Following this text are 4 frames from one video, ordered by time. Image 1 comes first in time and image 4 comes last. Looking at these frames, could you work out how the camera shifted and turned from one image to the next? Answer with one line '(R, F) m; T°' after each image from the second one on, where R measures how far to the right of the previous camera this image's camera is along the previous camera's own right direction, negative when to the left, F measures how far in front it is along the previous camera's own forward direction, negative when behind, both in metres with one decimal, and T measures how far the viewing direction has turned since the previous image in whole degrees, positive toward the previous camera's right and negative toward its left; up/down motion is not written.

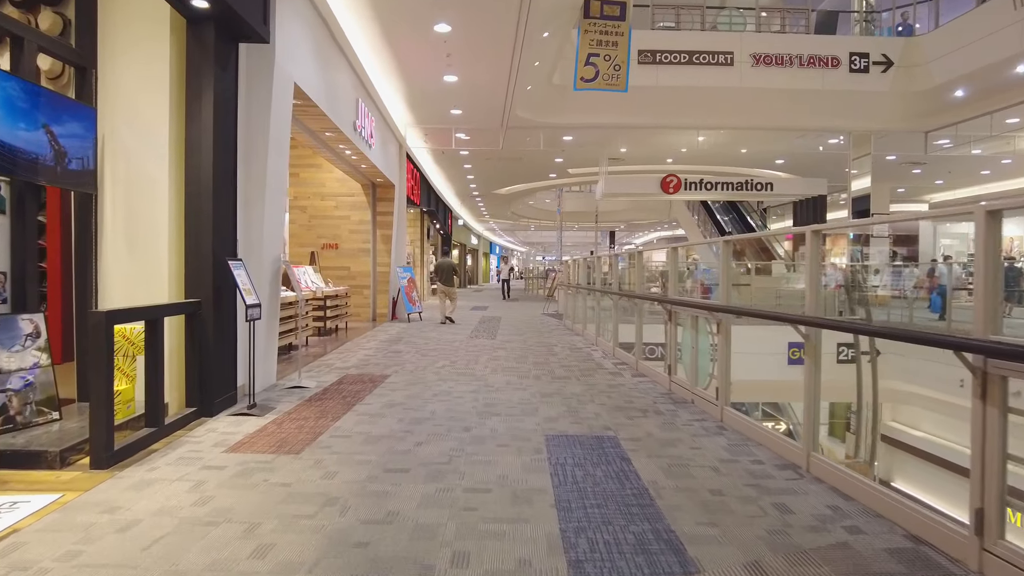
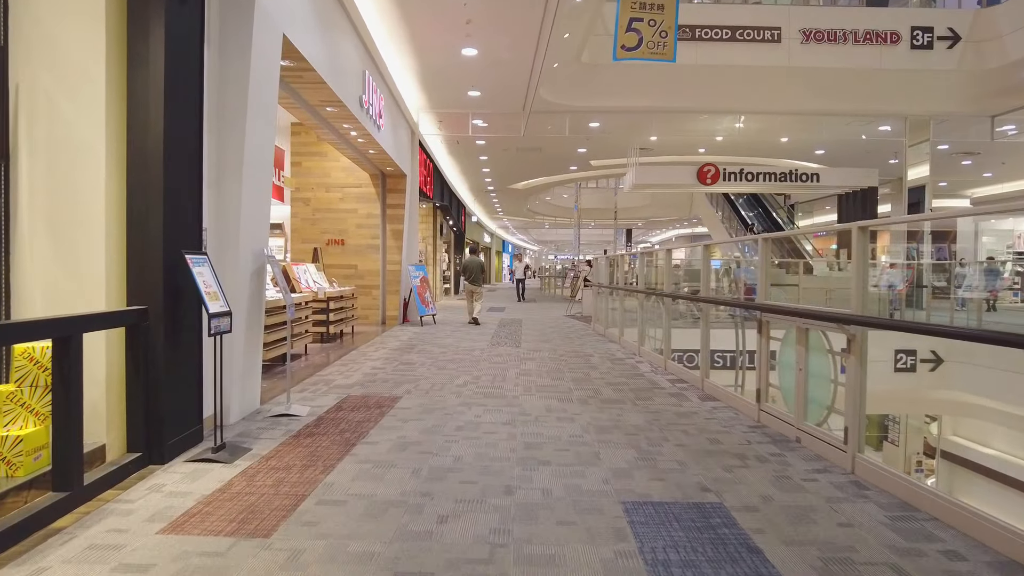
(-0.2, +1.0) m; -1°
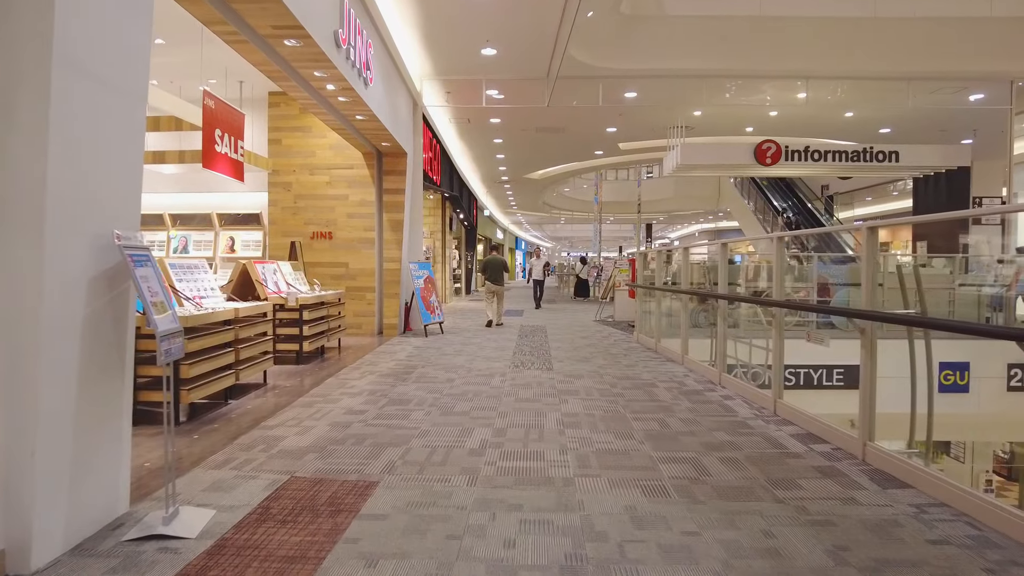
(-0.2, +1.8) m; -1°
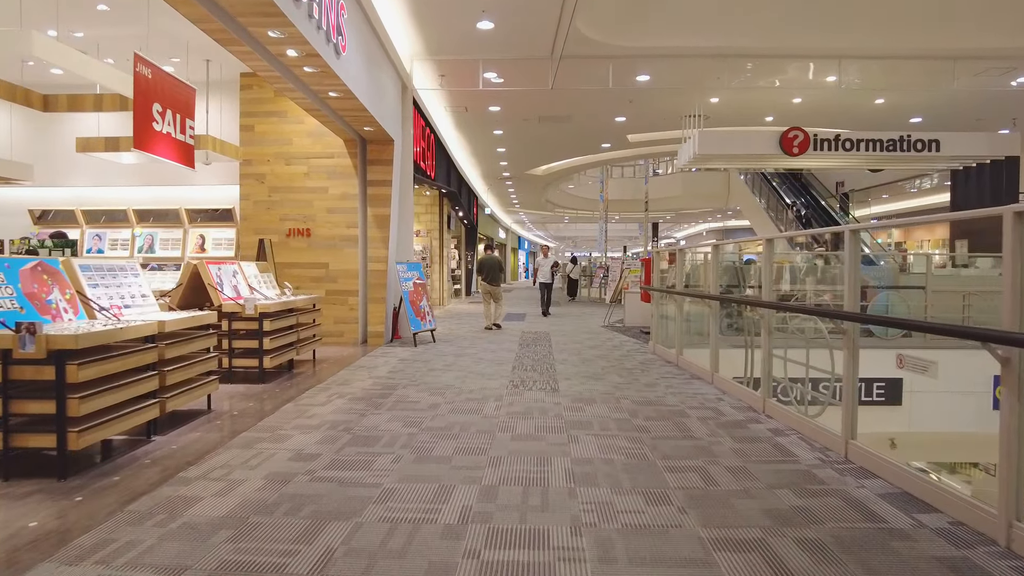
(0.0, +0.9) m; 0°
